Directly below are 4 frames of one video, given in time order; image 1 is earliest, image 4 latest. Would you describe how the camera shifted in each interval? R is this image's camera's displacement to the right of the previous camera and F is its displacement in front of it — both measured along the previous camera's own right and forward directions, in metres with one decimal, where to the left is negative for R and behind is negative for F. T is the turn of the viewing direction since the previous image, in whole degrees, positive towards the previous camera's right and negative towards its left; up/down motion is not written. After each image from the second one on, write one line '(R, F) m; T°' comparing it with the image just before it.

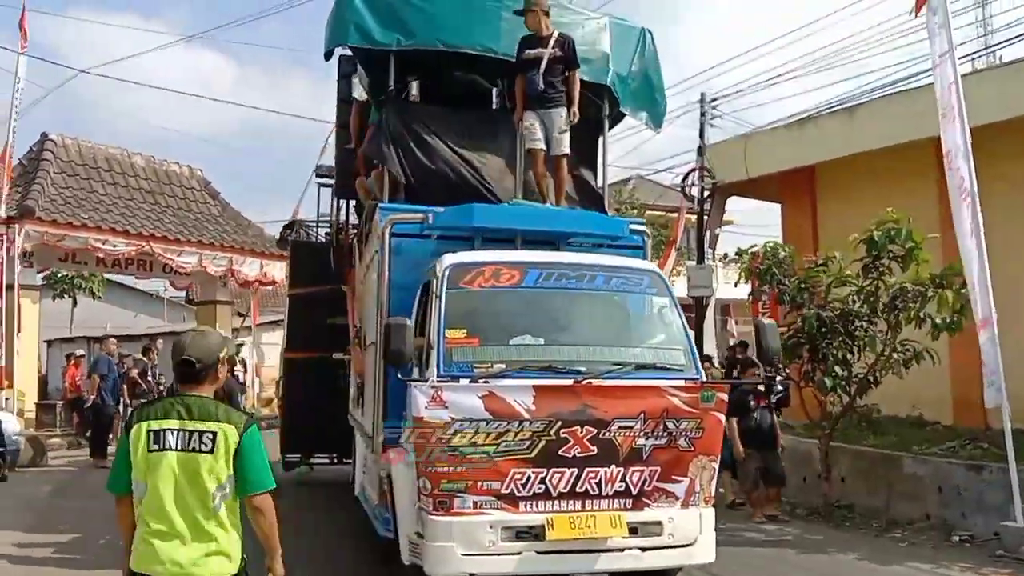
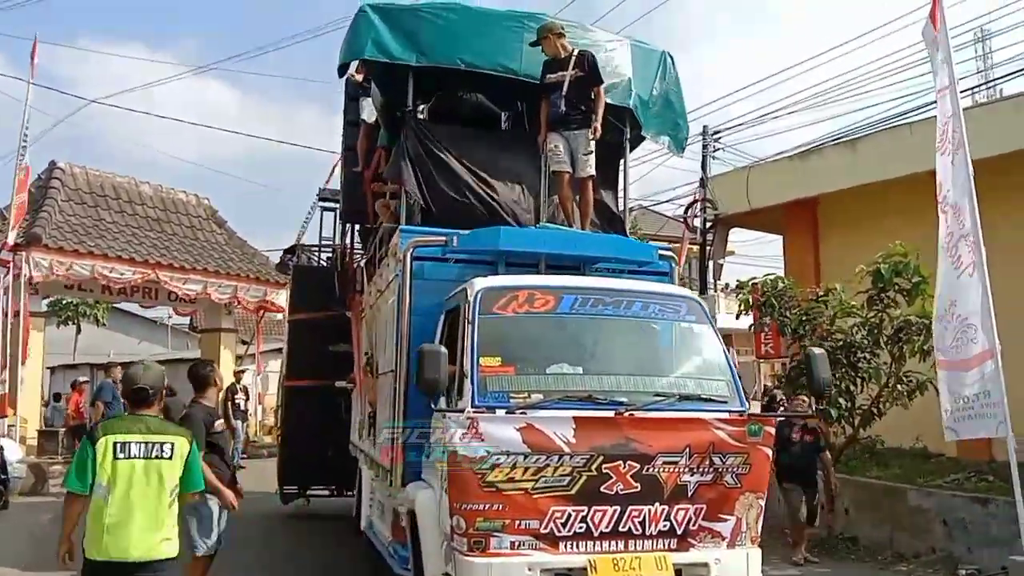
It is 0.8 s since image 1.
(-0.2, +0.3) m; 0°
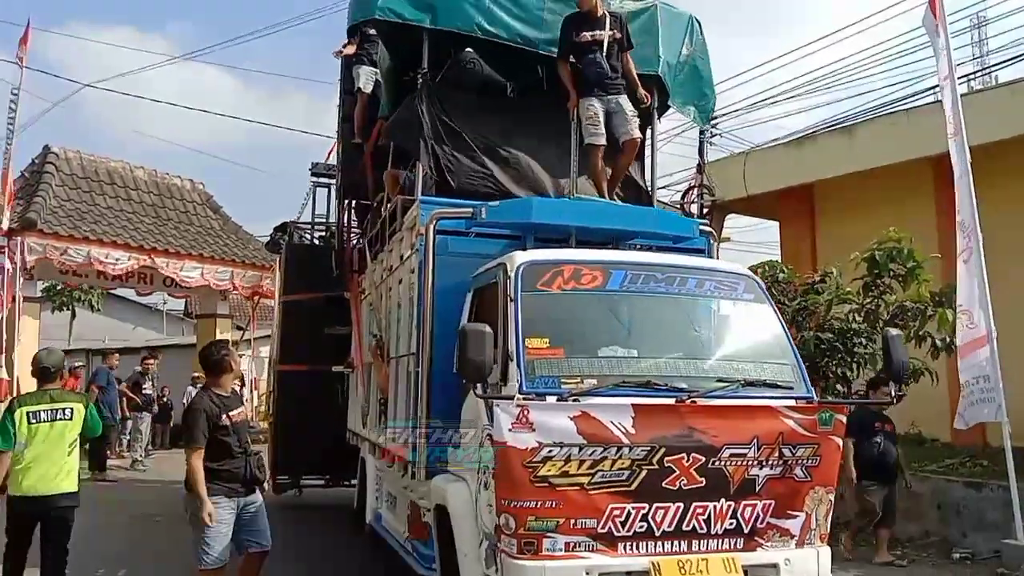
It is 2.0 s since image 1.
(-0.2, +0.5) m; 0°
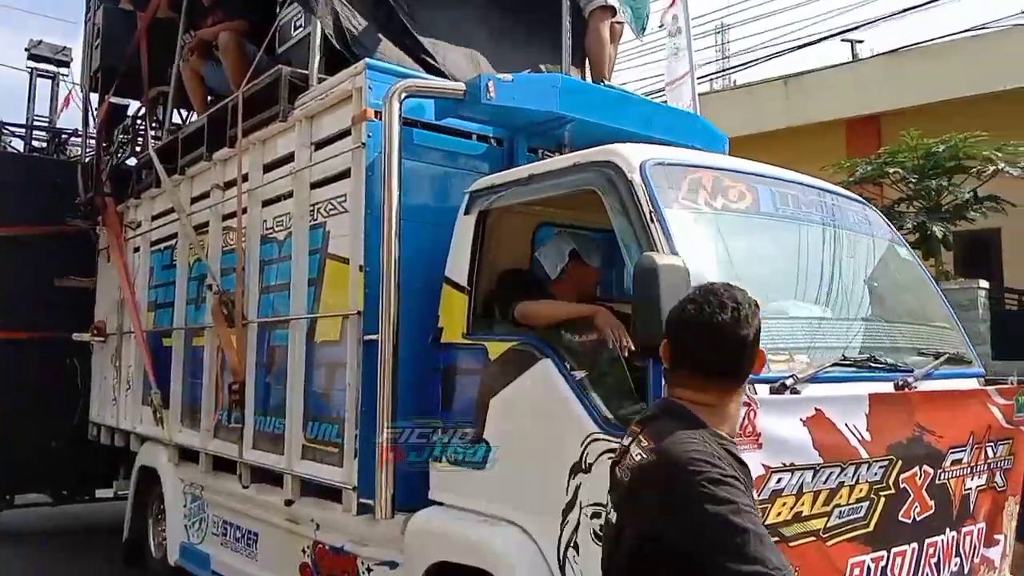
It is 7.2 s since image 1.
(-1.1, +2.0) m; +16°
